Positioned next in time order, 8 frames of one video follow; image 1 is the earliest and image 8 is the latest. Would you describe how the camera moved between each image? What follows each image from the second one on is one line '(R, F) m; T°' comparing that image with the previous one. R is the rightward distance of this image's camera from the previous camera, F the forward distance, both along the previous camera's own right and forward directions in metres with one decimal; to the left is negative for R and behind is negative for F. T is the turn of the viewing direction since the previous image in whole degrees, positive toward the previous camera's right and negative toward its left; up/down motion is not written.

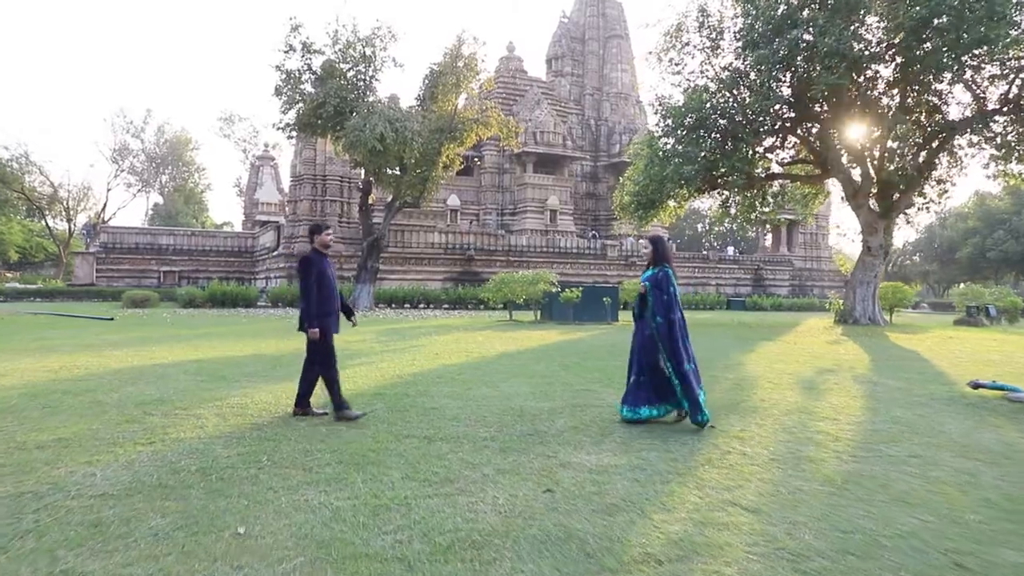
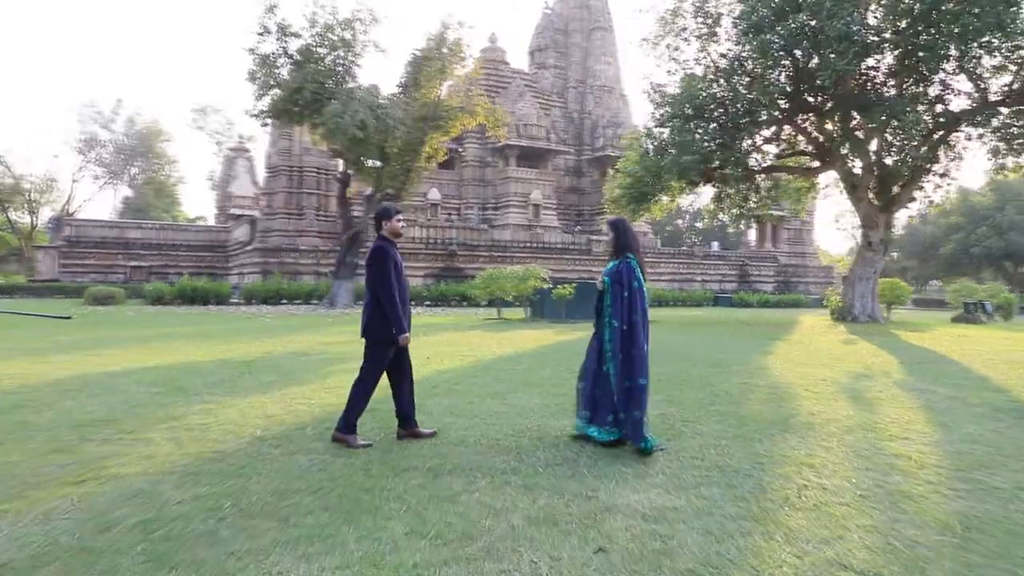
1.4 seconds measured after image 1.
(-0.2, +0.8) m; +2°
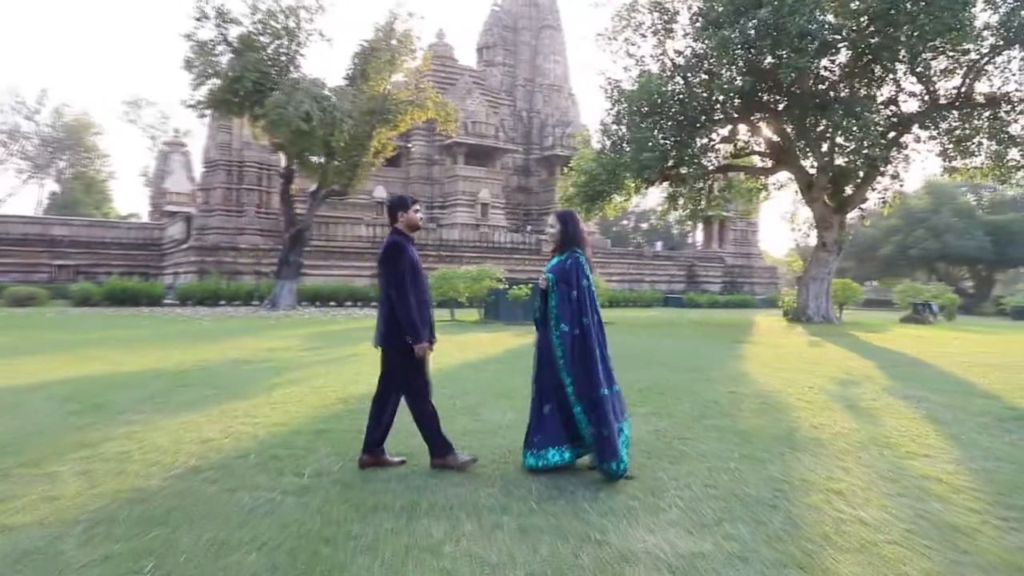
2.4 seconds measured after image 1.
(-0.2, +0.5) m; +4°
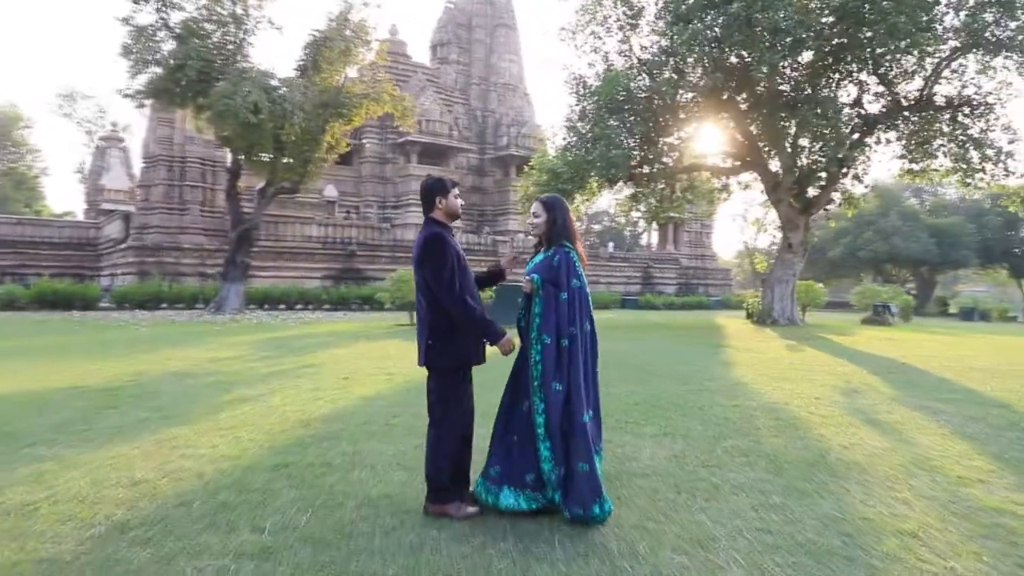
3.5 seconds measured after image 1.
(-0.2, +0.6) m; +4°
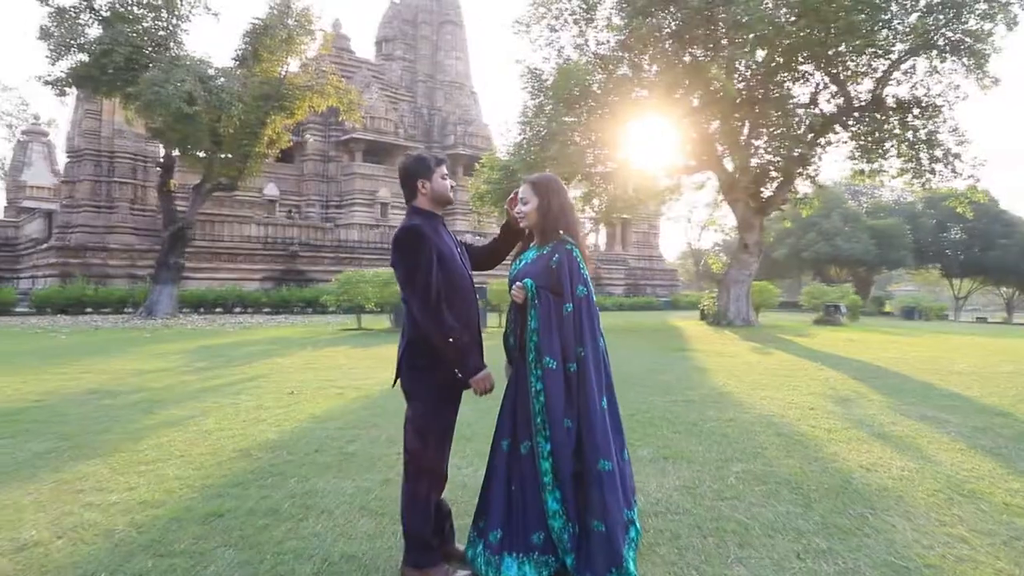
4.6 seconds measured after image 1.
(-0.2, +0.6) m; +4°
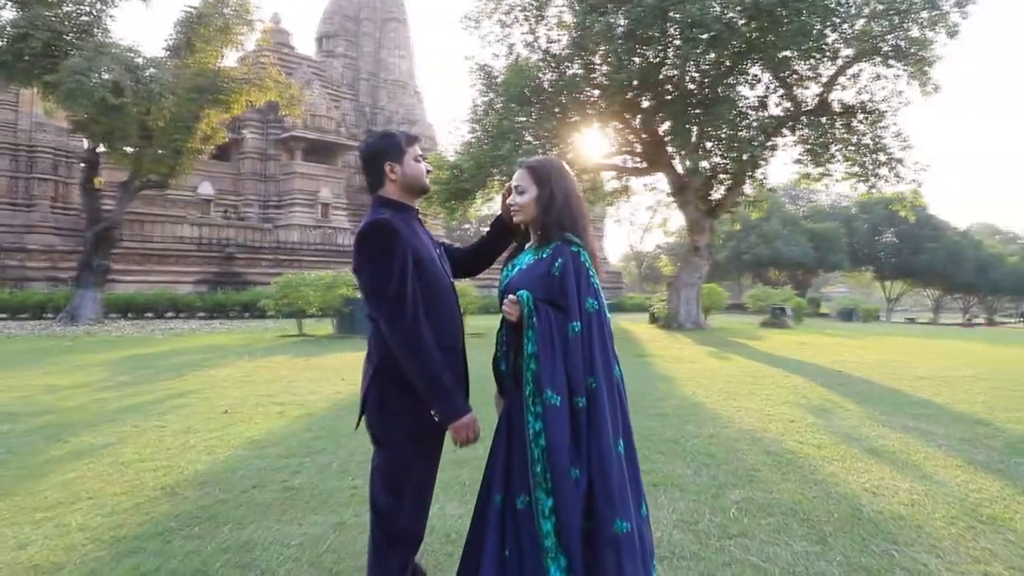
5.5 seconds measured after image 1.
(-0.1, +0.4) m; +4°
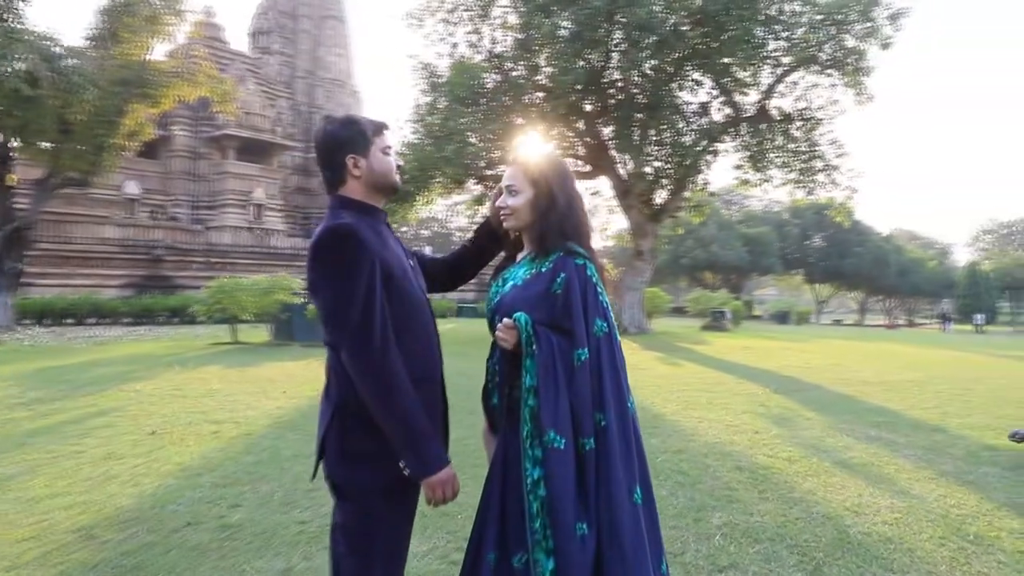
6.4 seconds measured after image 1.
(-0.1, +0.3) m; +5°
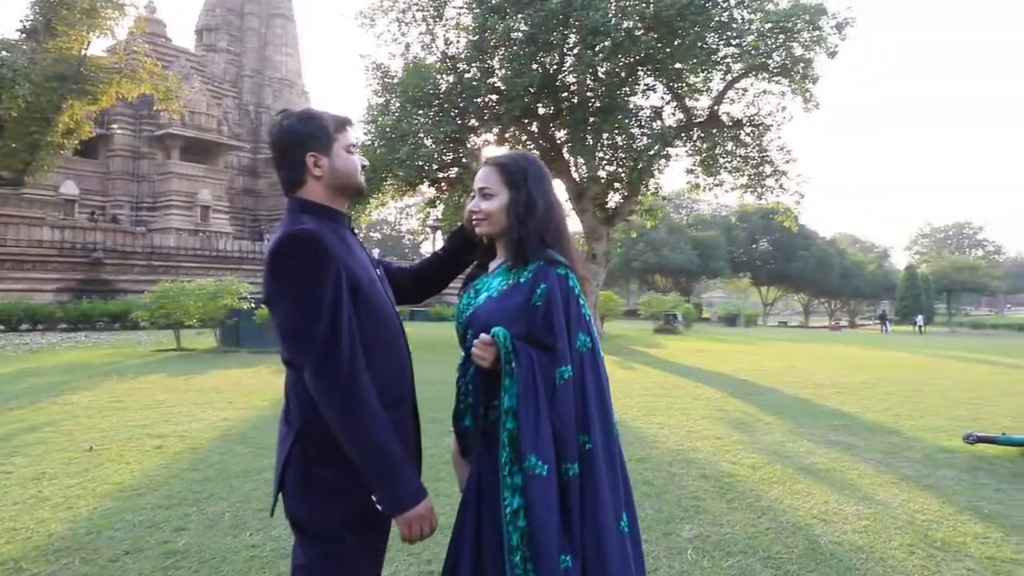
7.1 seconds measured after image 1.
(0.0, +0.1) m; +4°
